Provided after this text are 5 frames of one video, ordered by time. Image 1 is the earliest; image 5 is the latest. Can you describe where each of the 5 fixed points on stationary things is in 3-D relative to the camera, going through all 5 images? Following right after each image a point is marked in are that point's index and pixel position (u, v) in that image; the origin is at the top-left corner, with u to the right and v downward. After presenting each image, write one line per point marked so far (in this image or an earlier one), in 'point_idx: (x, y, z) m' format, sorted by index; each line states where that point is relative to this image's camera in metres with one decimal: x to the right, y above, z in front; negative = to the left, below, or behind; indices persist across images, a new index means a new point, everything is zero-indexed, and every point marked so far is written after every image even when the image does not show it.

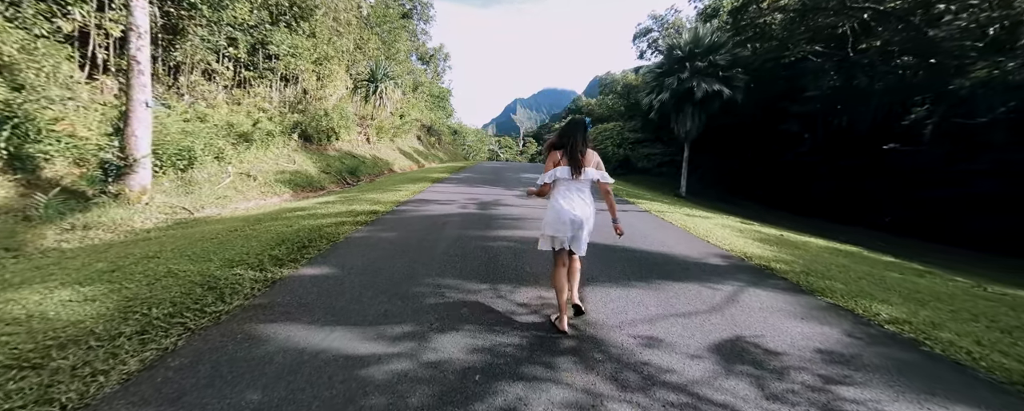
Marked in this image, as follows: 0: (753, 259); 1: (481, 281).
0: (+3.9, -0.9, +6.6) m
1: (-0.4, -0.8, +4.3) m
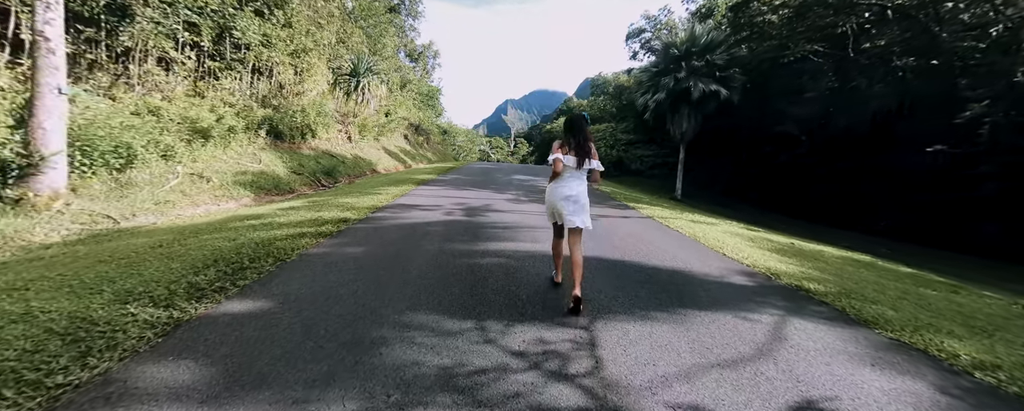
0: (+3.8, -1.0, +5.7) m
1: (-0.4, -0.9, +3.3) m
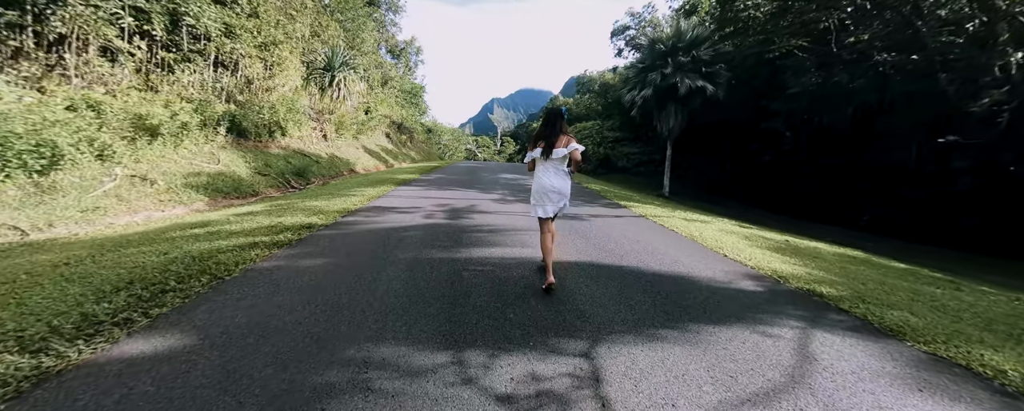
0: (+3.6, -1.0, +5.2) m
1: (-0.5, -1.0, +2.7) m
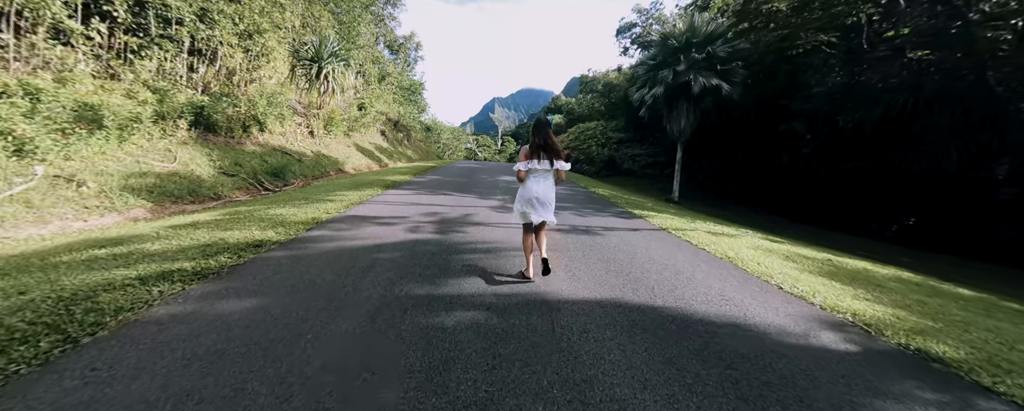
0: (+3.7, -1.2, +4.0) m
1: (-0.5, -1.1, +1.5) m
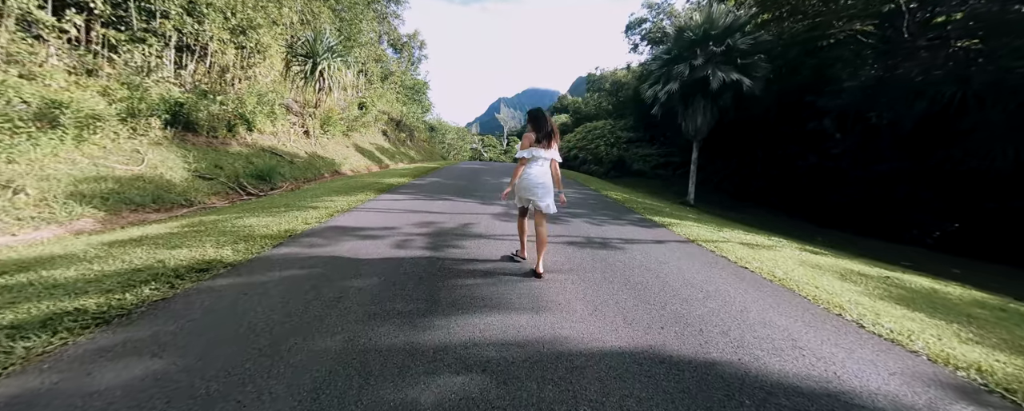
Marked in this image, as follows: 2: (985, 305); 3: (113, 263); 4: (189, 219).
0: (+3.7, -1.4, +3.0) m
1: (-0.5, -1.3, +0.5) m
2: (+6.6, -1.5, +5.5) m
3: (-3.7, -0.5, +3.8) m
4: (-4.7, -0.2, +6.0) m
